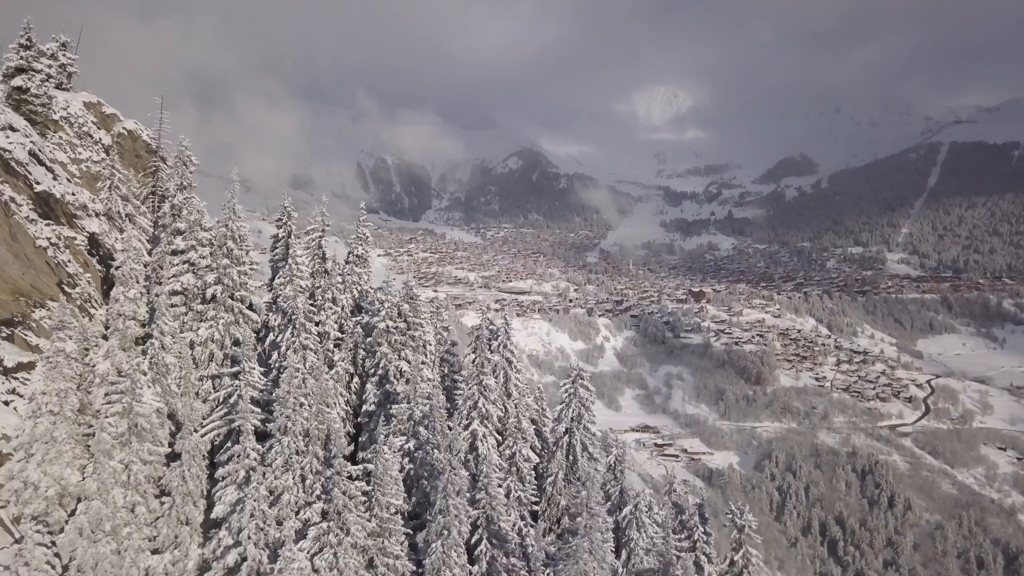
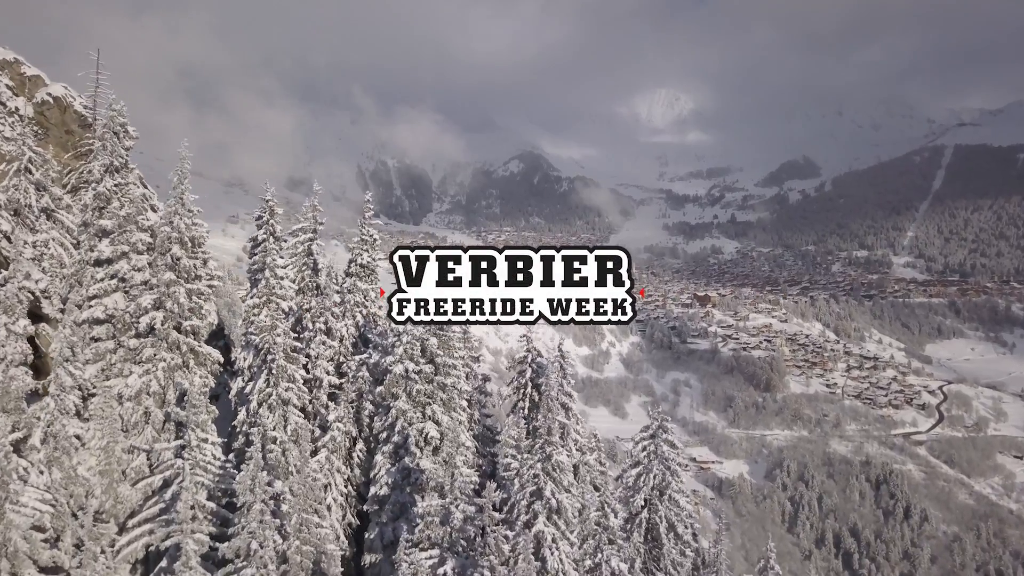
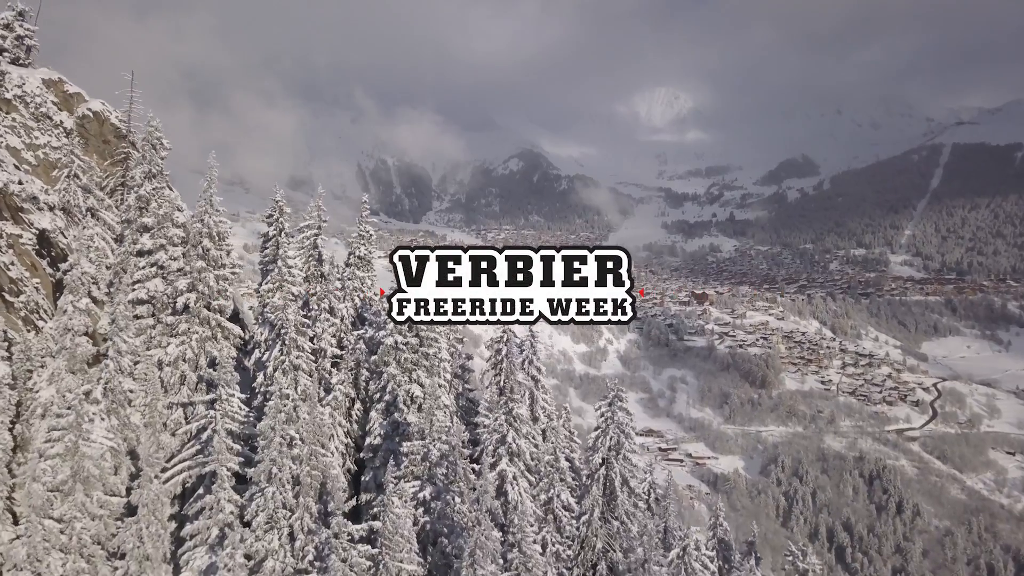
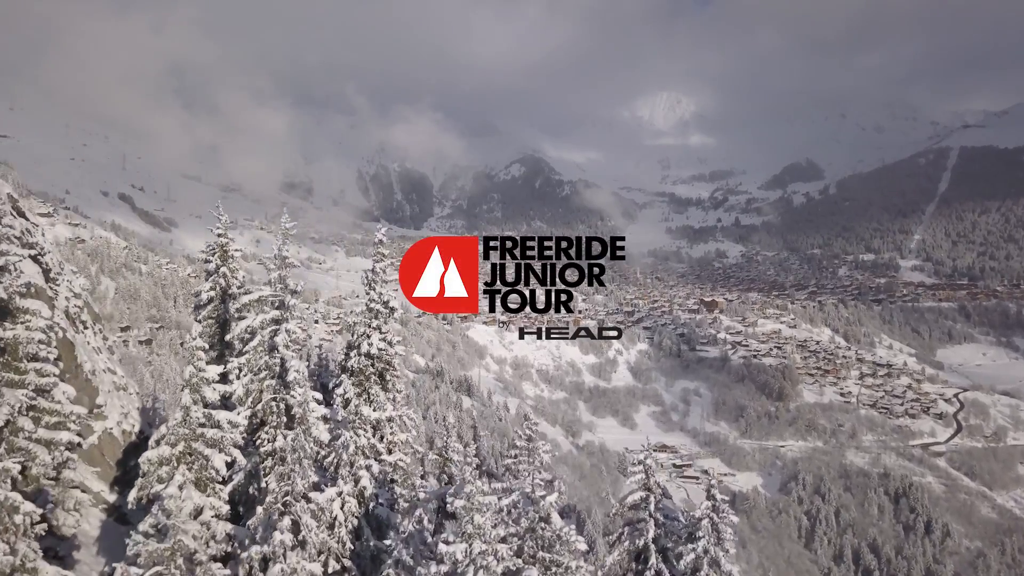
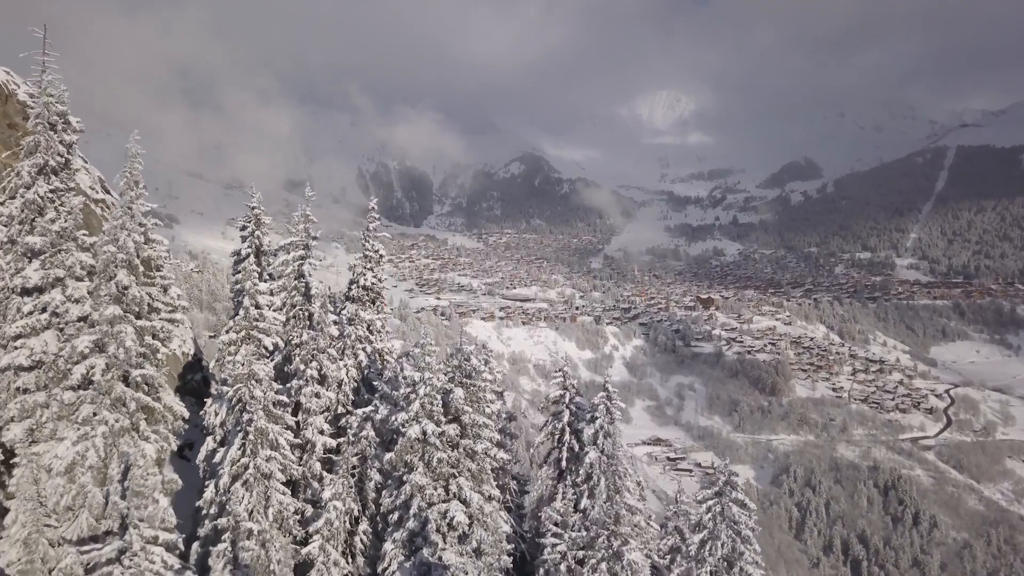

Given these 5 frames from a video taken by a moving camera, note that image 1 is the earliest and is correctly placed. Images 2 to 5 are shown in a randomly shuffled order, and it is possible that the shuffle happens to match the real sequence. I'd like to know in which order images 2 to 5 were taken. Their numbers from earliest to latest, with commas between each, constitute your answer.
3, 2, 5, 4
